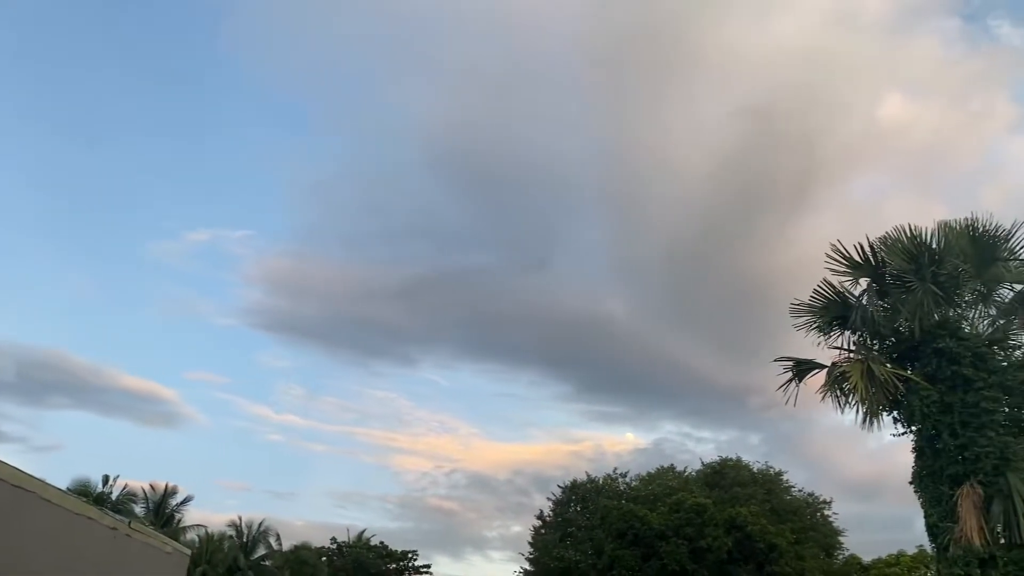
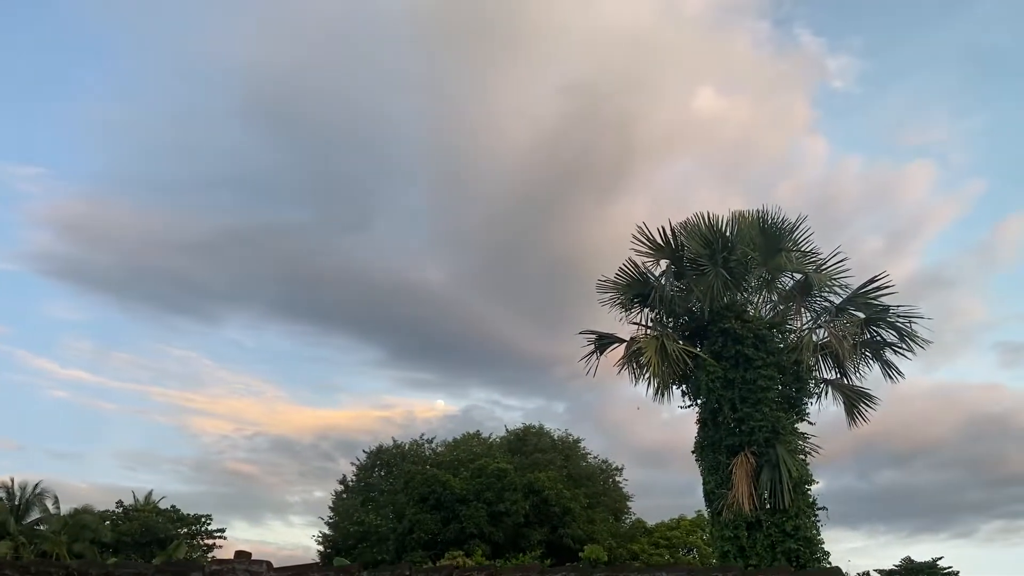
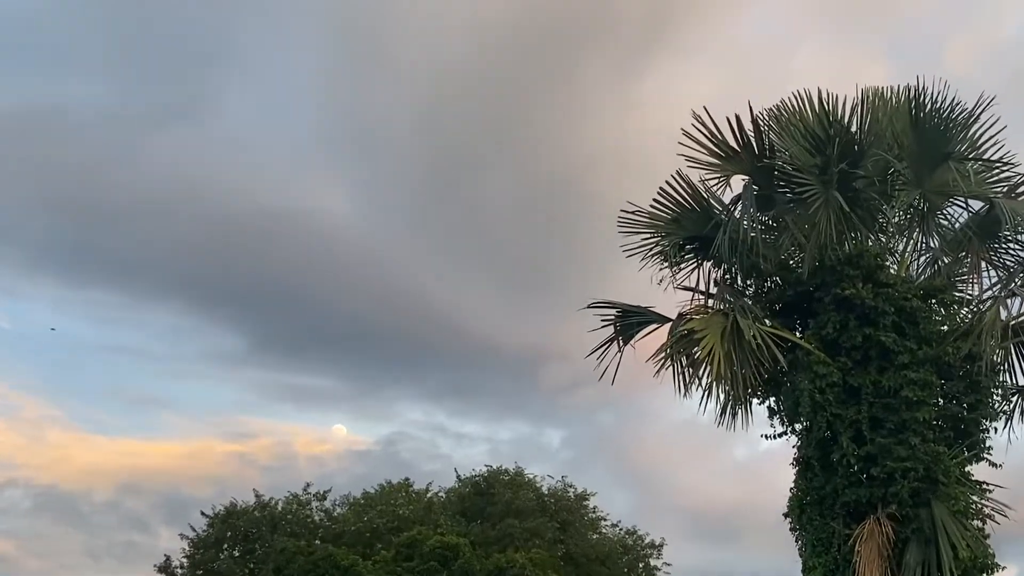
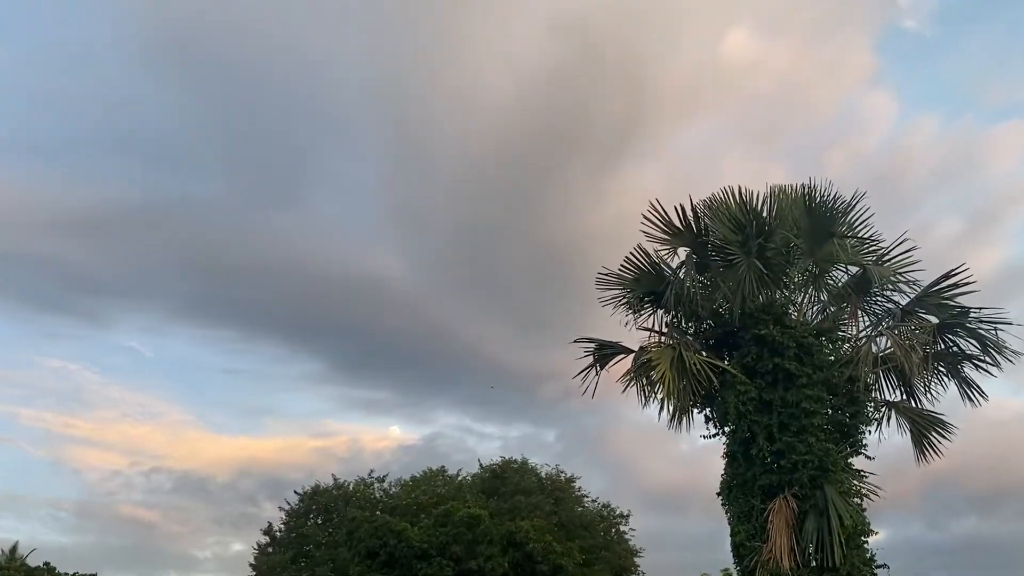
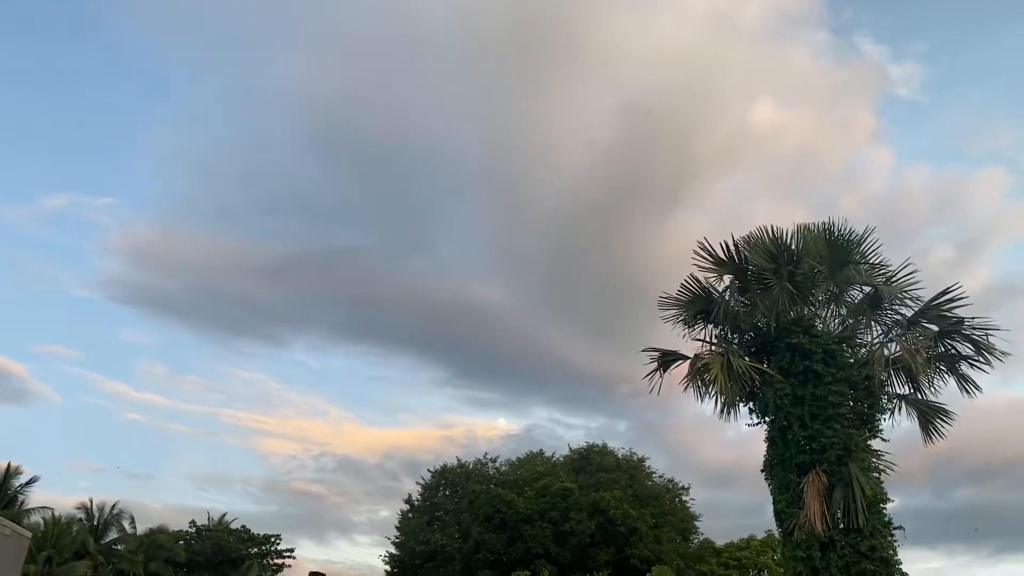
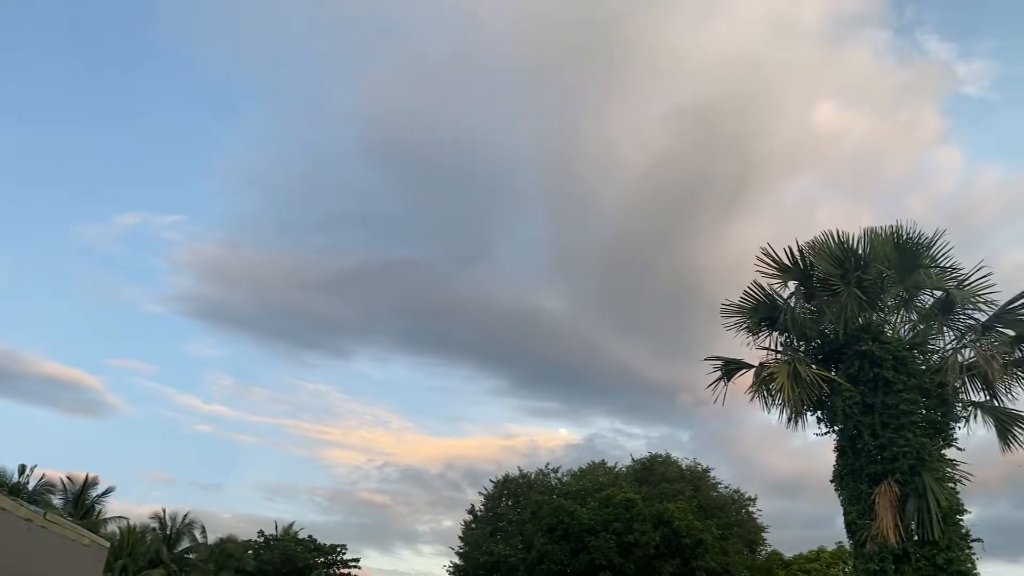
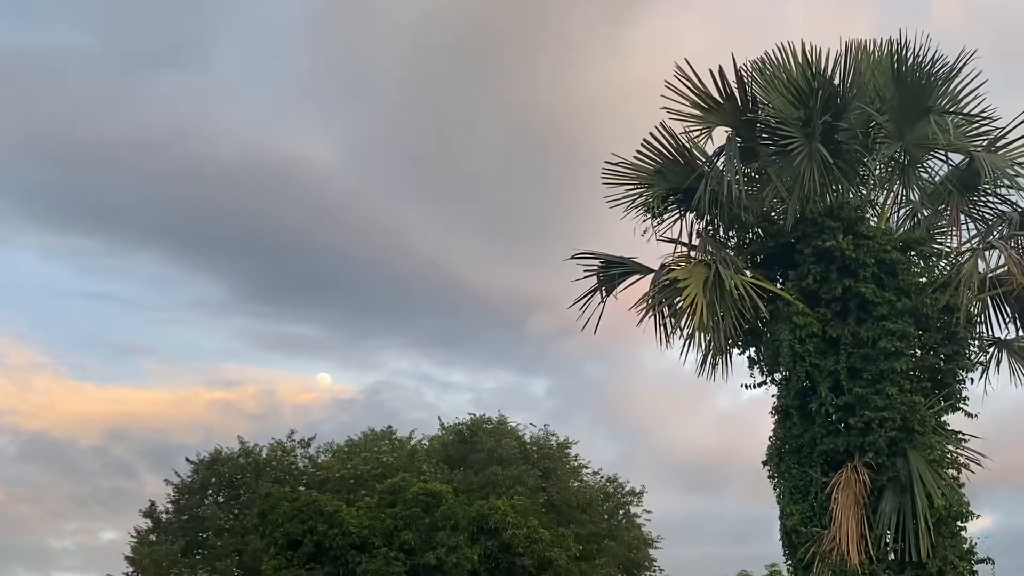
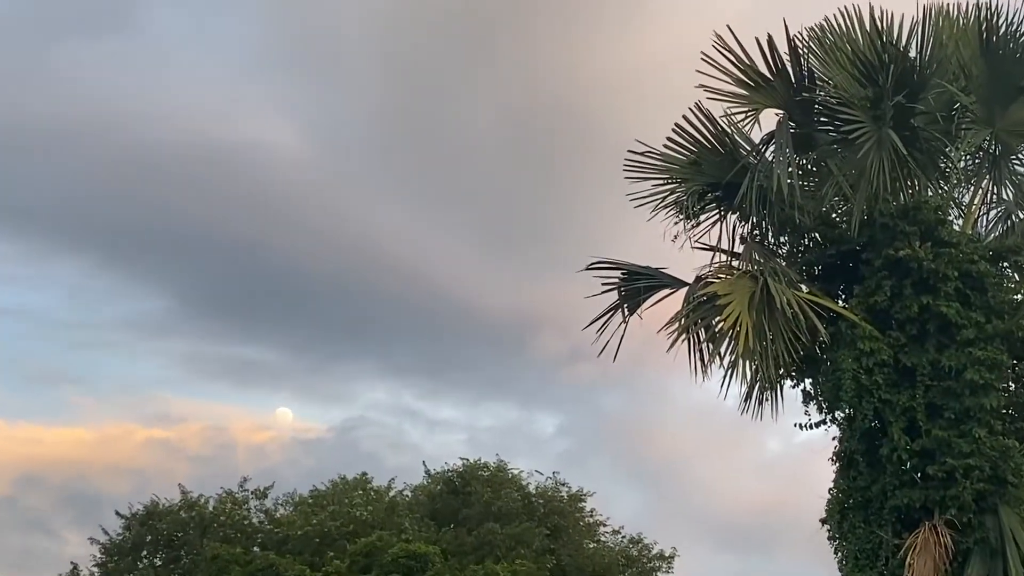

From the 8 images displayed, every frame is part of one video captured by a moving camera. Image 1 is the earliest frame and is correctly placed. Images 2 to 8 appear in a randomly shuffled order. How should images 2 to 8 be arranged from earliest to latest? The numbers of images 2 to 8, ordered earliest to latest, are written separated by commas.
6, 5, 2, 4, 3, 7, 8
